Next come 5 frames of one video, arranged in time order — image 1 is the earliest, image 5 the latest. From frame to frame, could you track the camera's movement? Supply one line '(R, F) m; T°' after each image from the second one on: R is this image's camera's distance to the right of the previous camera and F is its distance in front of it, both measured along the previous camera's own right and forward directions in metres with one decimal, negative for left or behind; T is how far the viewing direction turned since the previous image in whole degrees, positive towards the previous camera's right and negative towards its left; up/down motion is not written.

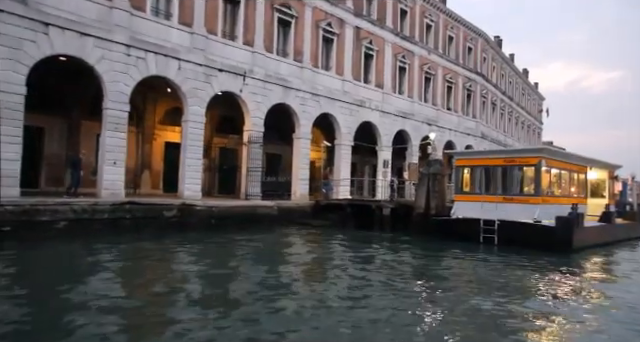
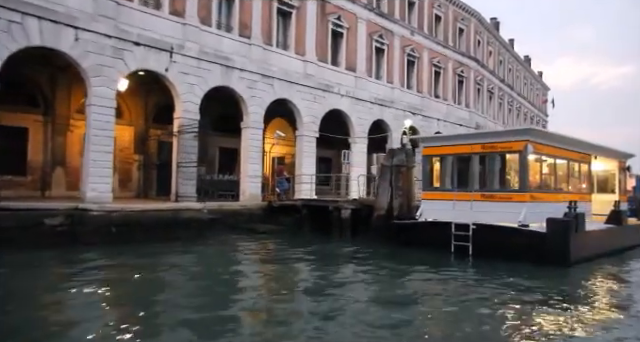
(+2.1, +3.4) m; -1°
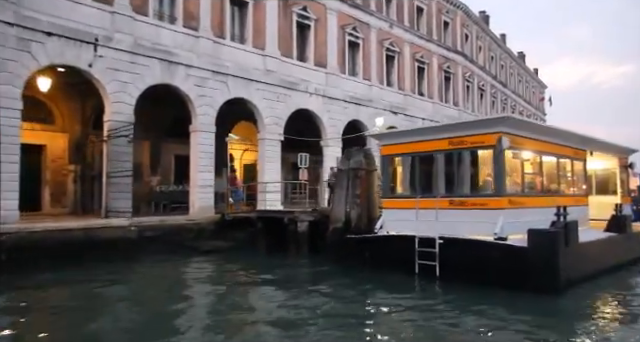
(+1.5, +2.2) m; 0°
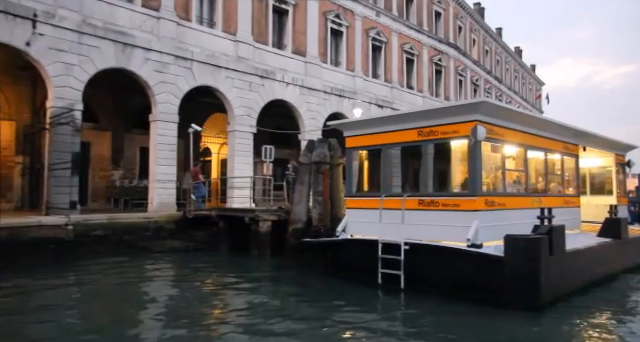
(+0.9, +1.3) m; 0°
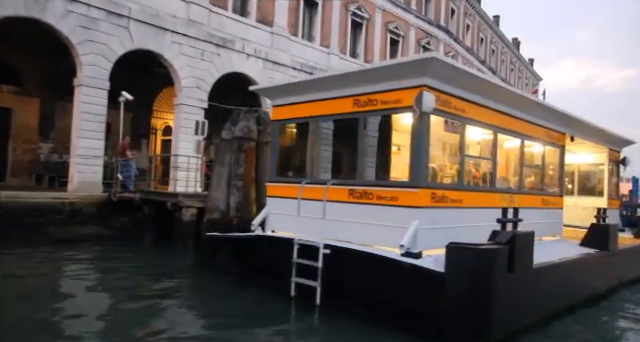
(+1.3, +2.0) m; 0°
